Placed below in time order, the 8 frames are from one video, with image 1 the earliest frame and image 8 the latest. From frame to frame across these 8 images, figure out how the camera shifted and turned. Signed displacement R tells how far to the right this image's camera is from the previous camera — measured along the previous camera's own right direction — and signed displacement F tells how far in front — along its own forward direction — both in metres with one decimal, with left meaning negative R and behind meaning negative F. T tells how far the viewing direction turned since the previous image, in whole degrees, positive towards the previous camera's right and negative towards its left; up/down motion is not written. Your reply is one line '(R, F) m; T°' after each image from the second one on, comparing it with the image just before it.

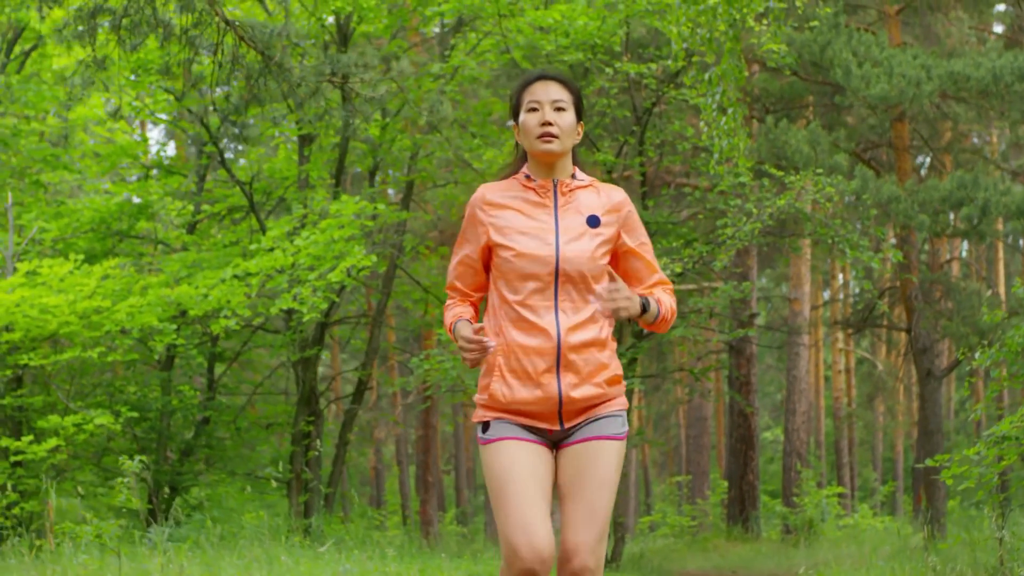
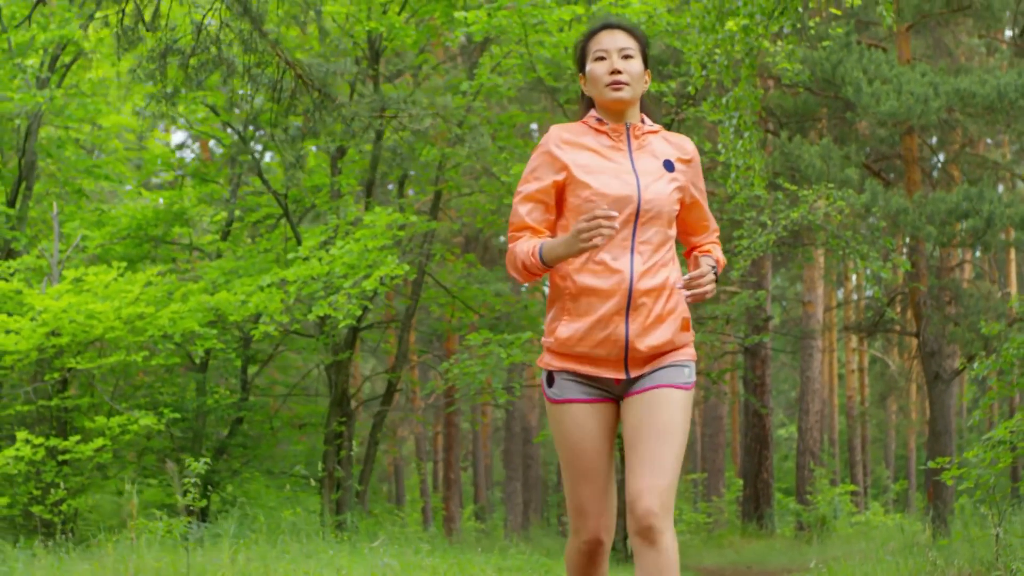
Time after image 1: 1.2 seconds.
(-0.1, -0.5) m; -1°
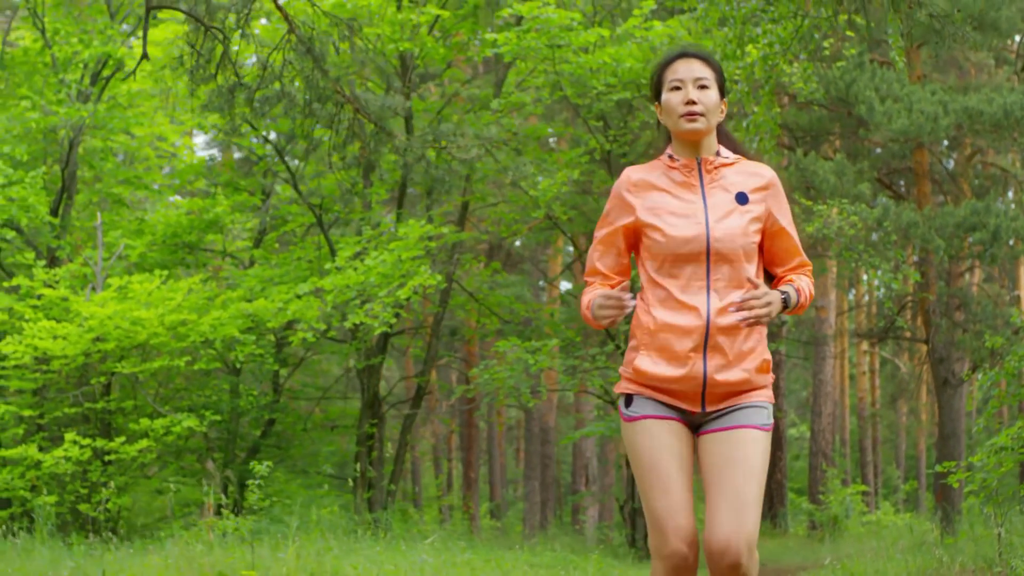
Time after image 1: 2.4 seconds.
(-0.2, -0.5) m; -1°
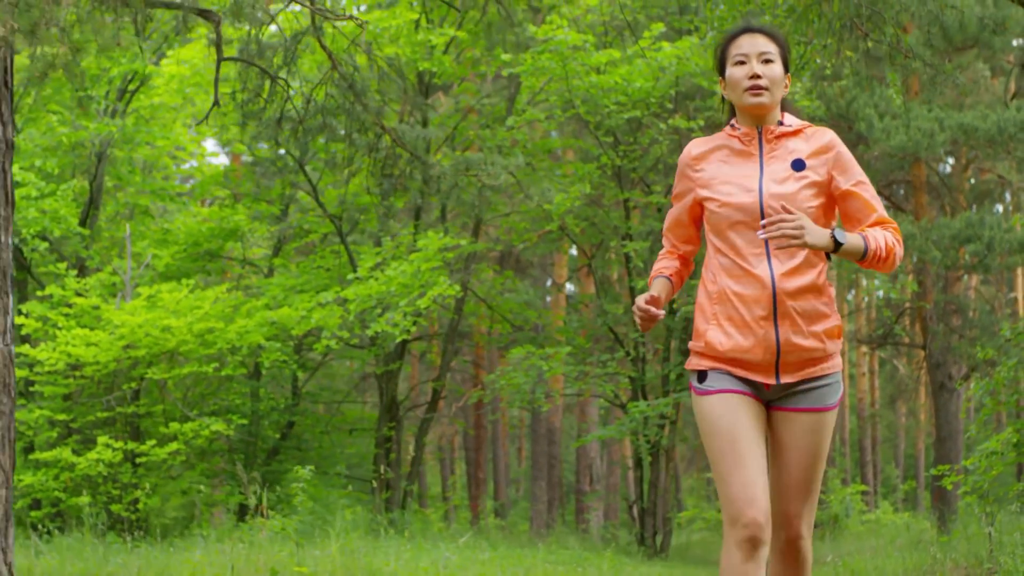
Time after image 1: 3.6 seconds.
(-0.2, -0.5) m; 0°
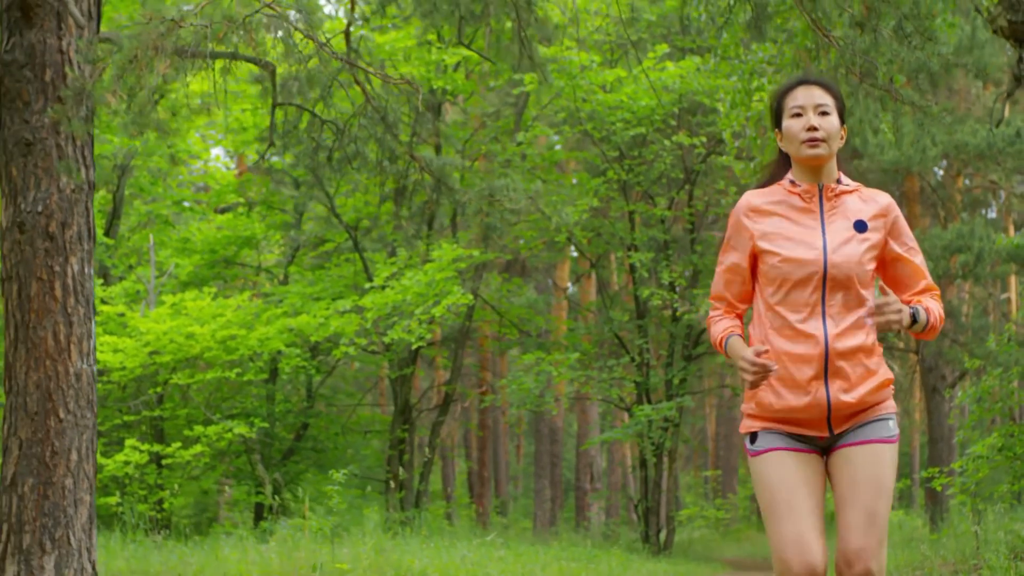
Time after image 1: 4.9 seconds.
(-0.2, -0.6) m; 0°
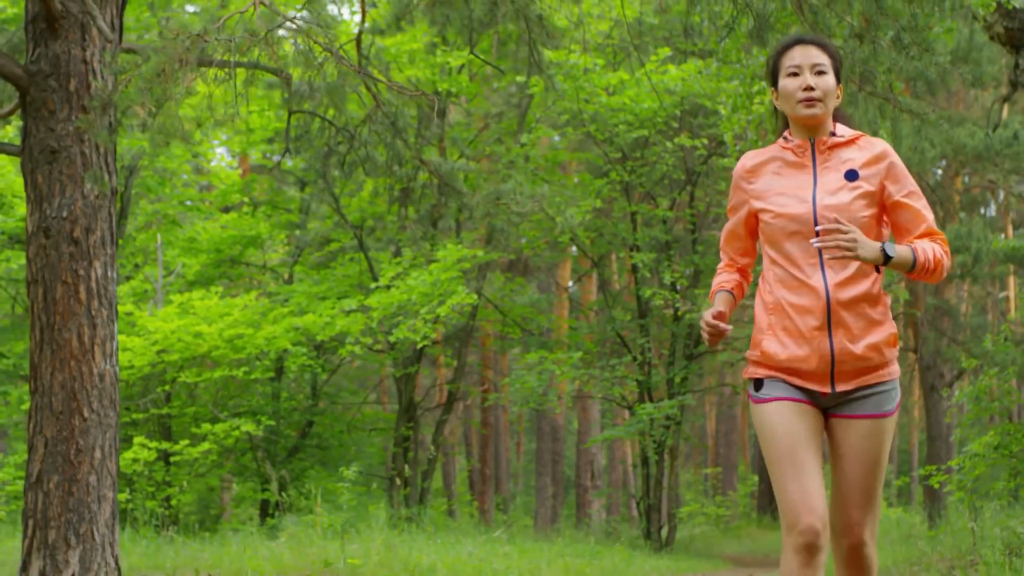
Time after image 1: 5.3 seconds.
(-0.1, -0.2) m; 0°
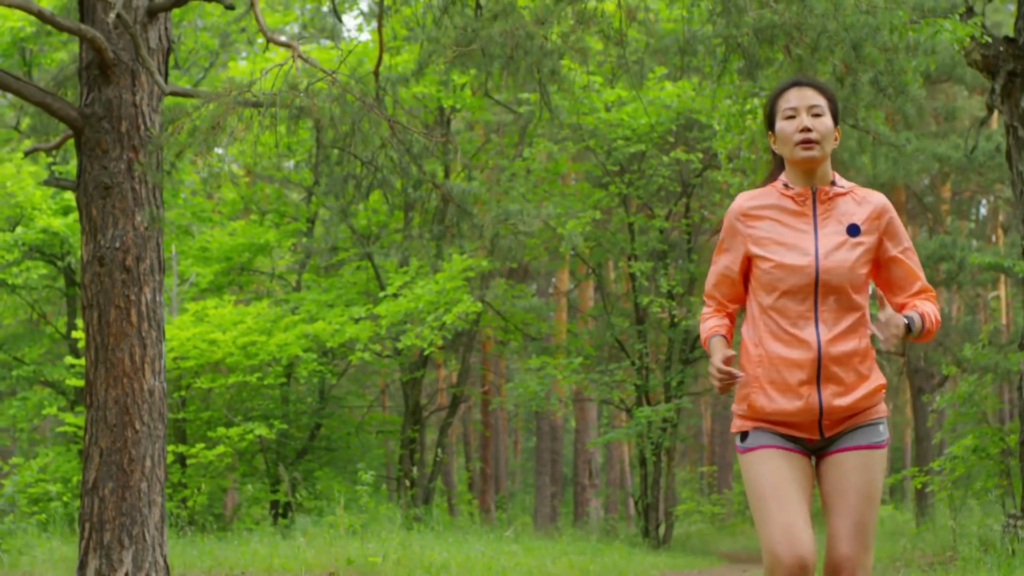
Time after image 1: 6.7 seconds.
(-0.1, -0.5) m; 0°
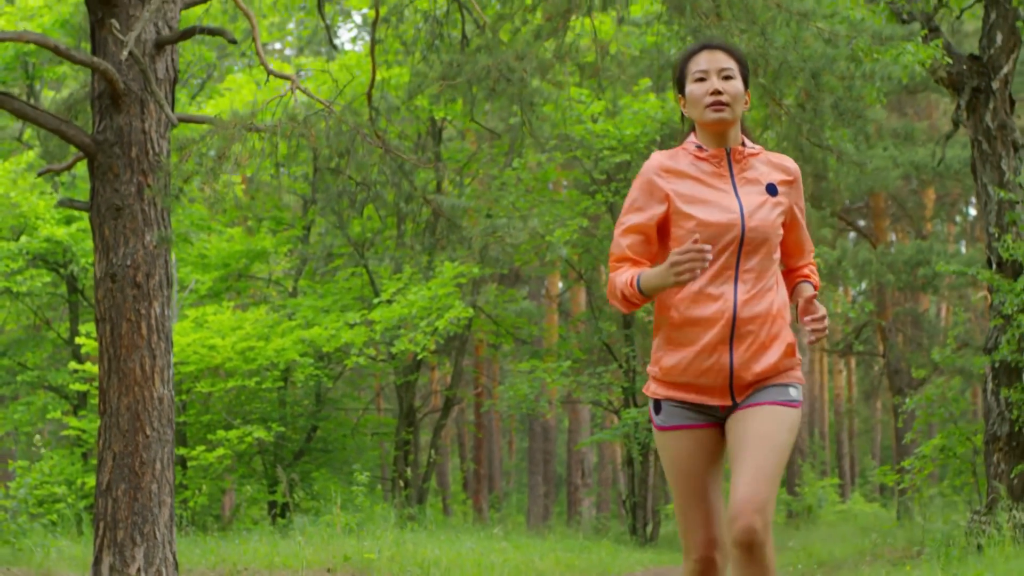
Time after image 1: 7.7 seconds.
(+0.1, -0.4) m; 0°
